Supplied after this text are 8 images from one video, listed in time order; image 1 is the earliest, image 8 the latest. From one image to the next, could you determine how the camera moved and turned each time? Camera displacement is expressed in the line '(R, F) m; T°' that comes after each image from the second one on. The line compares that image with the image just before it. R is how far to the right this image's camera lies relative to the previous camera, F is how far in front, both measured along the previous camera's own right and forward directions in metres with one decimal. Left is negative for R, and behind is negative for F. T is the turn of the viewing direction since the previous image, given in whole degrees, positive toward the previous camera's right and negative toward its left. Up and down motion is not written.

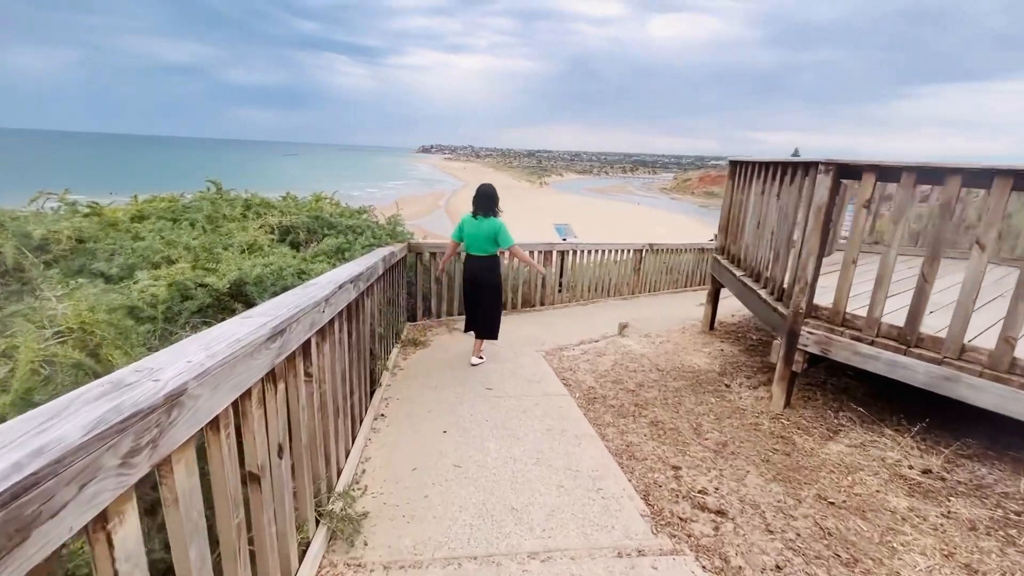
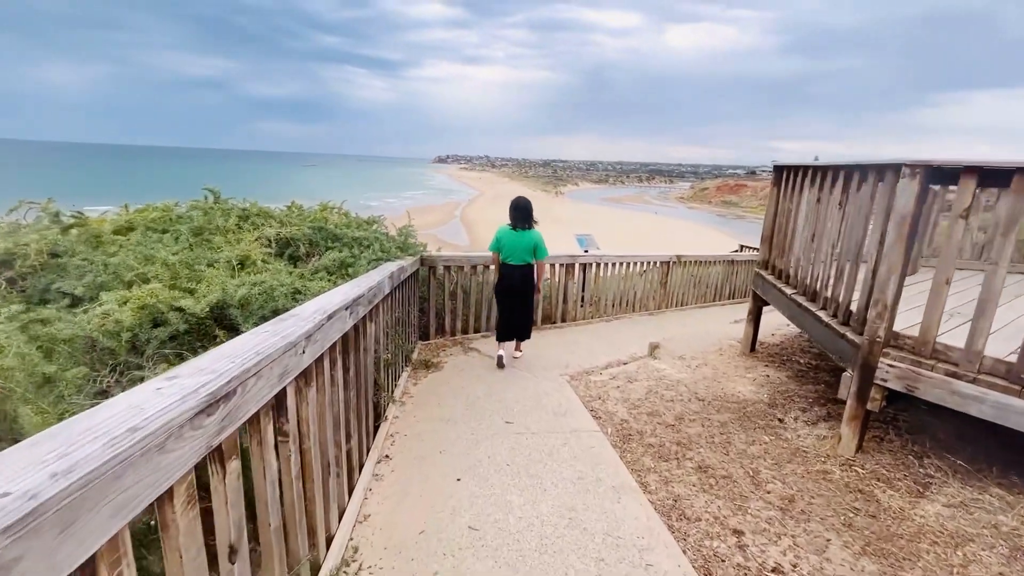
(-0.1, +0.5) m; -2°
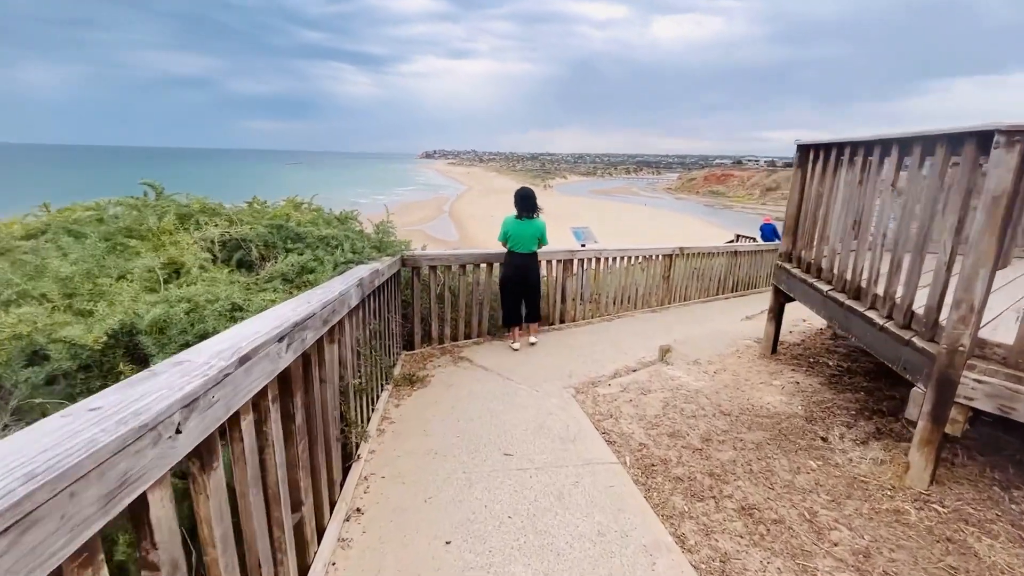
(0.0, +0.6) m; +1°
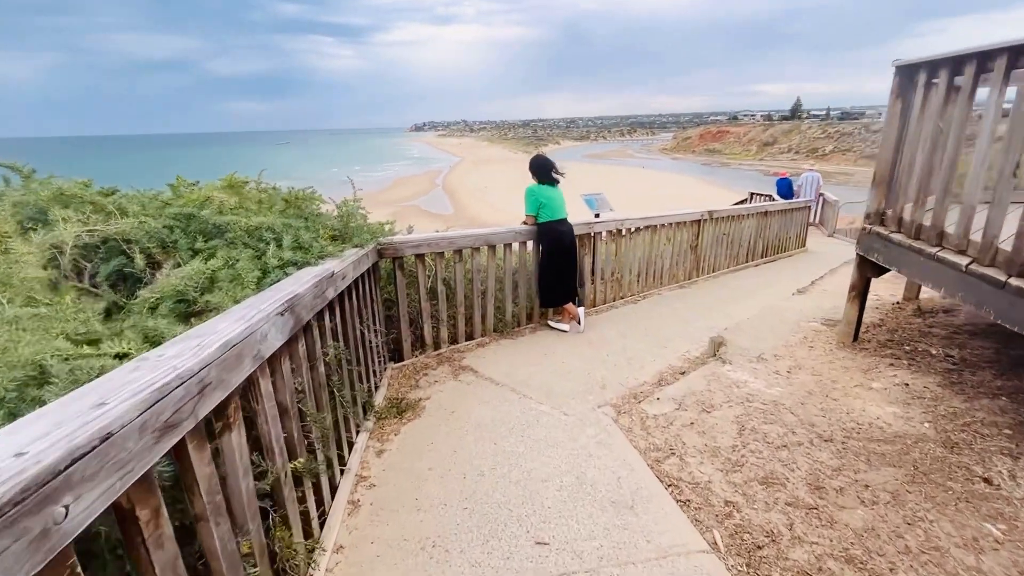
(-0.1, +1.1) m; 0°
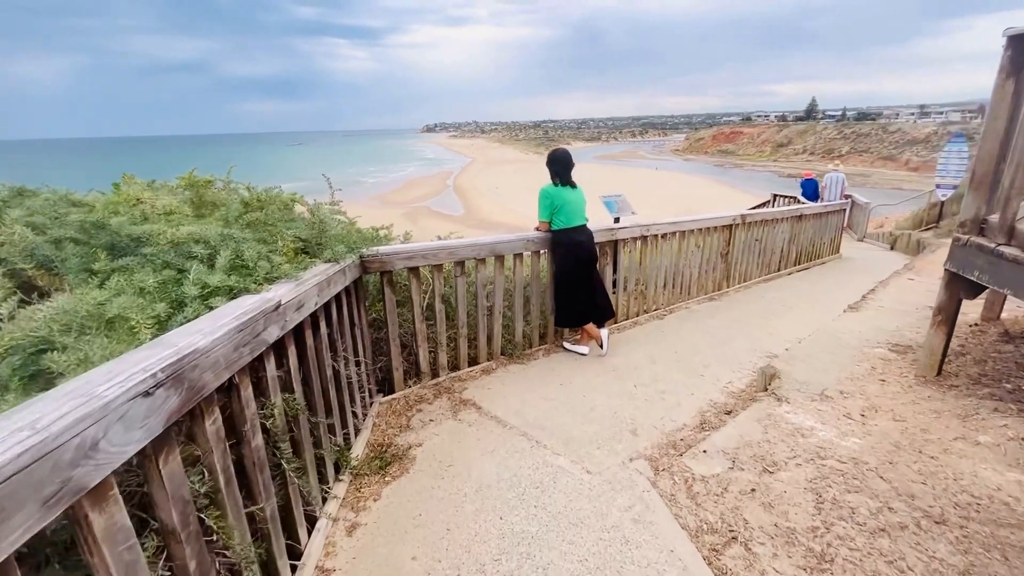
(0.0, +0.7) m; -1°
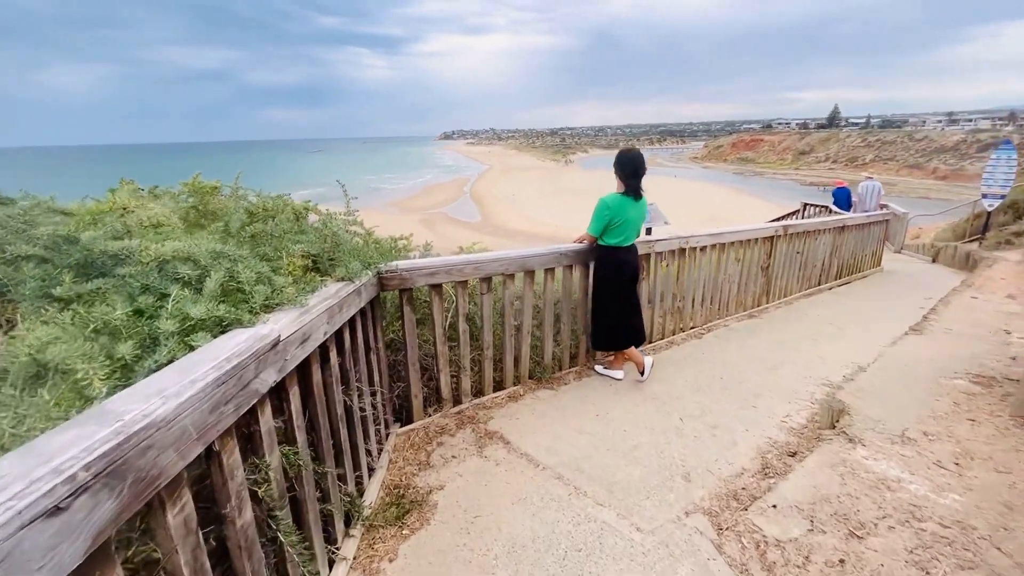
(-0.1, +0.4) m; -2°
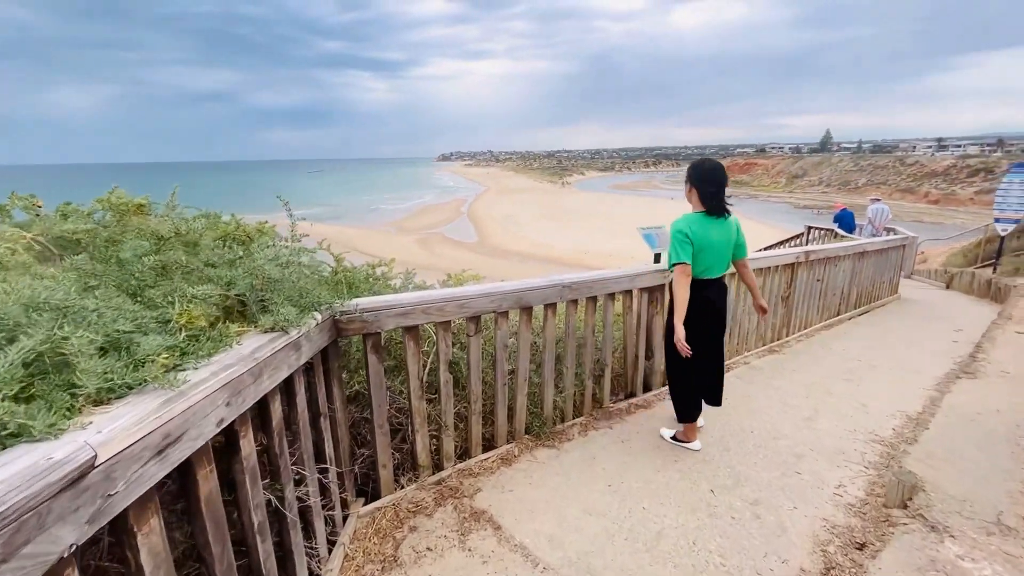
(0.0, +0.6) m; 0°
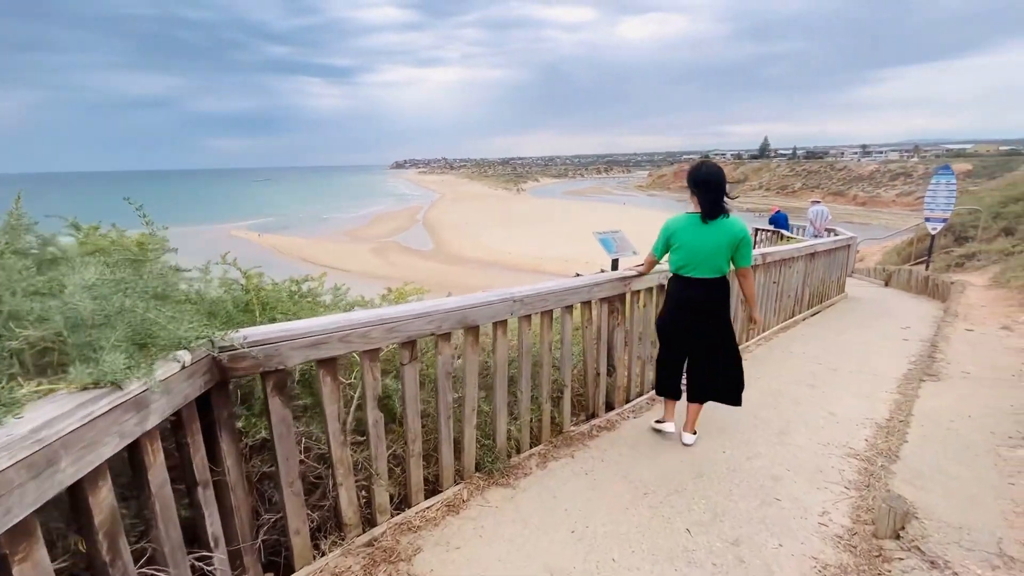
(+0.1, +0.4) m; +5°
